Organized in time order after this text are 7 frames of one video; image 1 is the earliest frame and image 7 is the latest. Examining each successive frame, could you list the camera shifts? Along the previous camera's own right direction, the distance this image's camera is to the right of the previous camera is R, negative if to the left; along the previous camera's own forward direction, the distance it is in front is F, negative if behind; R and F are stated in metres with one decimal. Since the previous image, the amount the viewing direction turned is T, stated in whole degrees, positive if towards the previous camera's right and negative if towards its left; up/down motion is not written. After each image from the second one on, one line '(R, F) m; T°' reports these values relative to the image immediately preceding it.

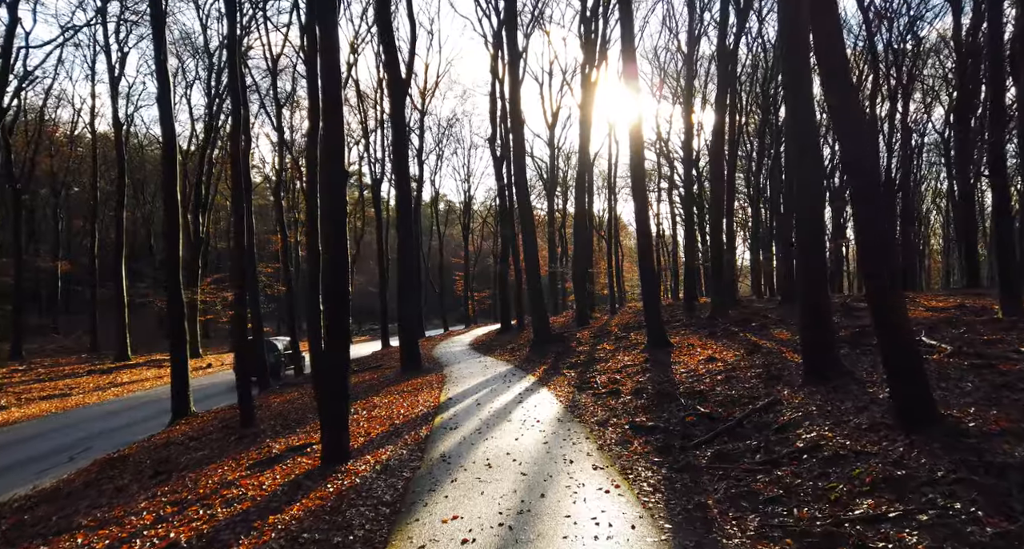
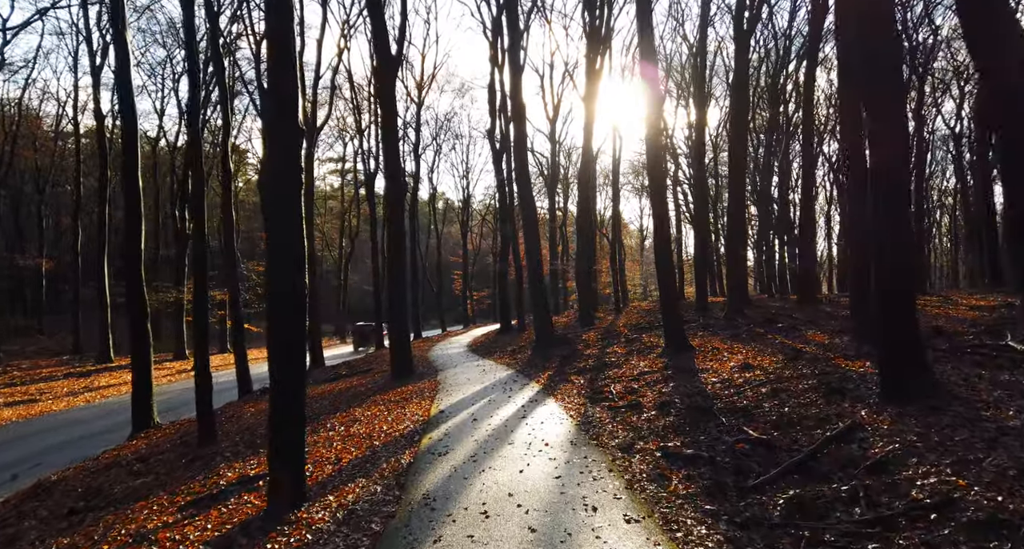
(0.0, +1.6) m; 0°
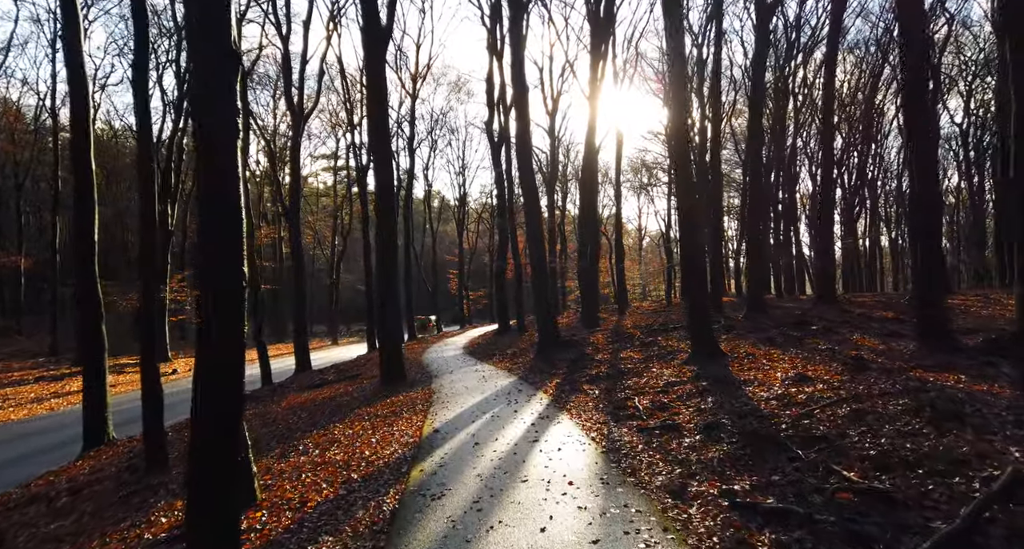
(-0.2, +1.6) m; 0°
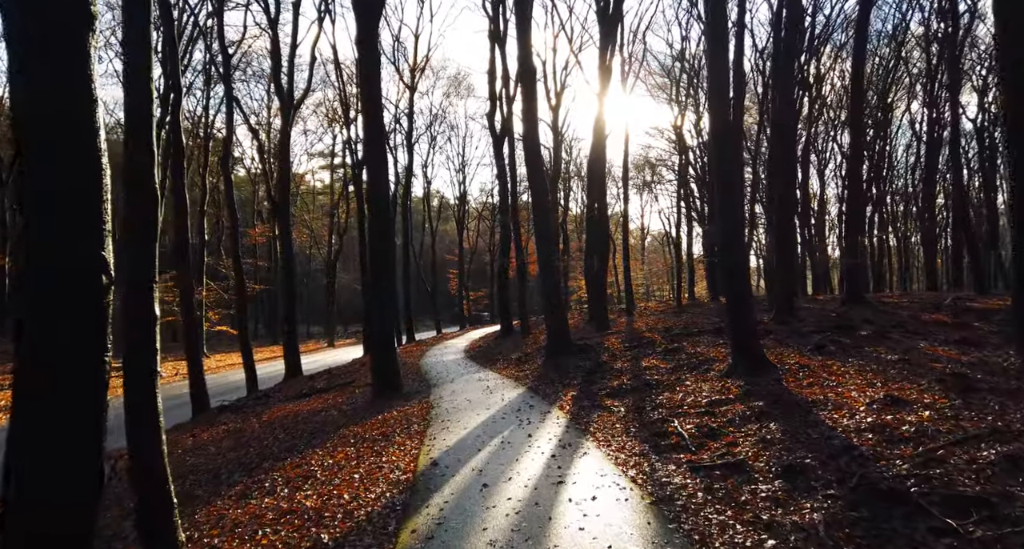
(-0.2, +1.6) m; 0°
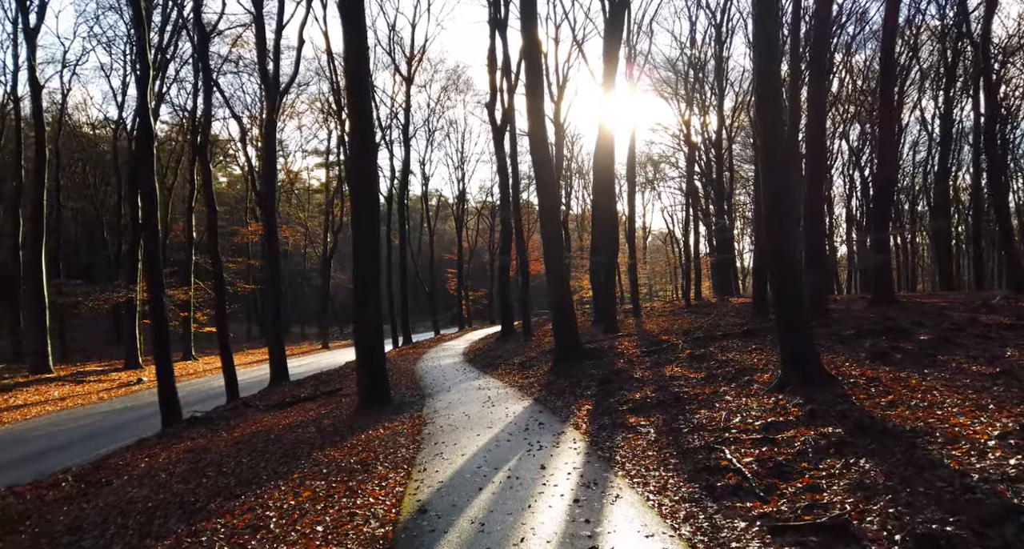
(-0.1, +1.6) m; 0°
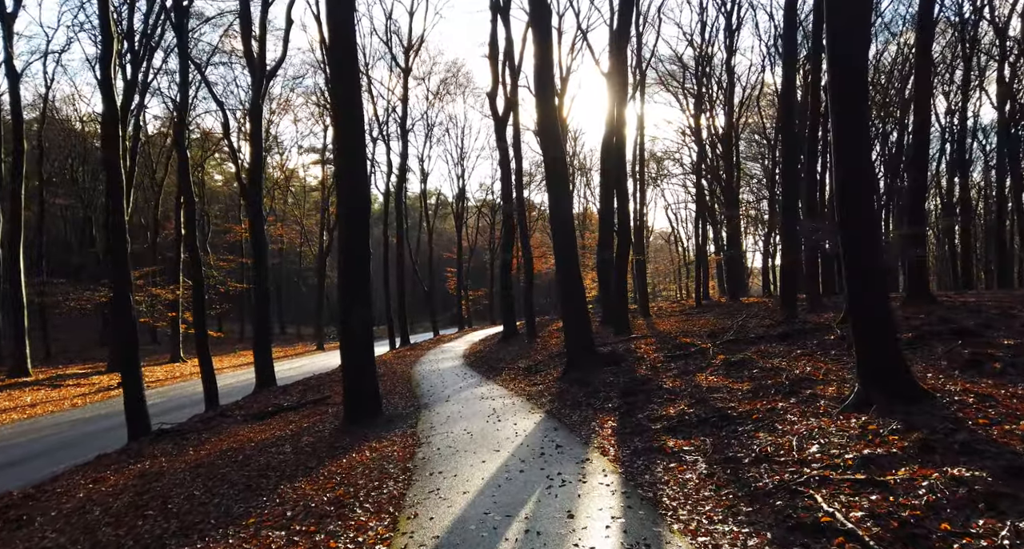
(-0.1, +1.6) m; 0°
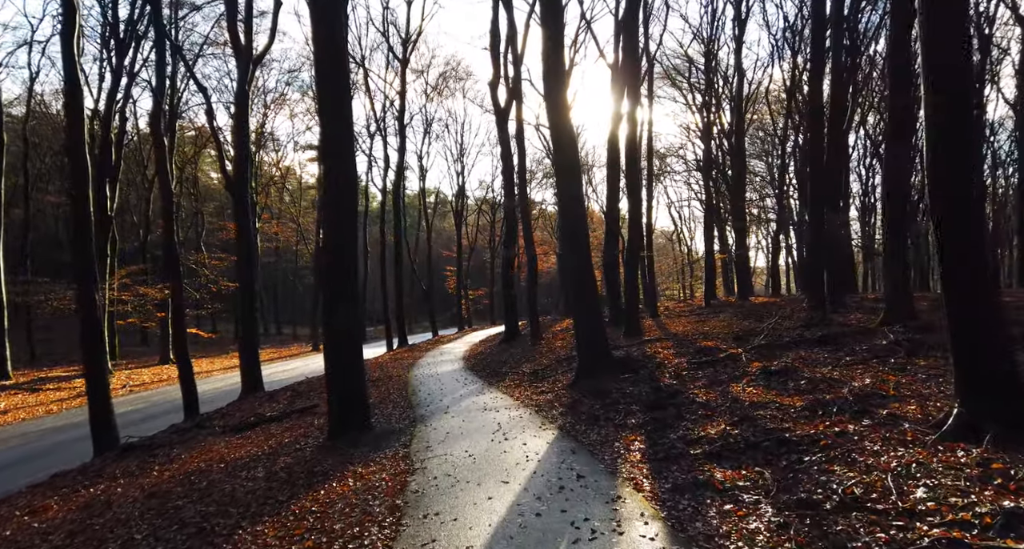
(-0.1, +1.3) m; 0°
